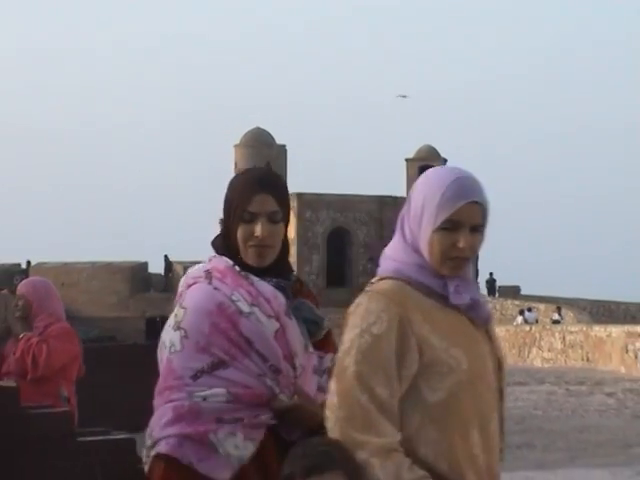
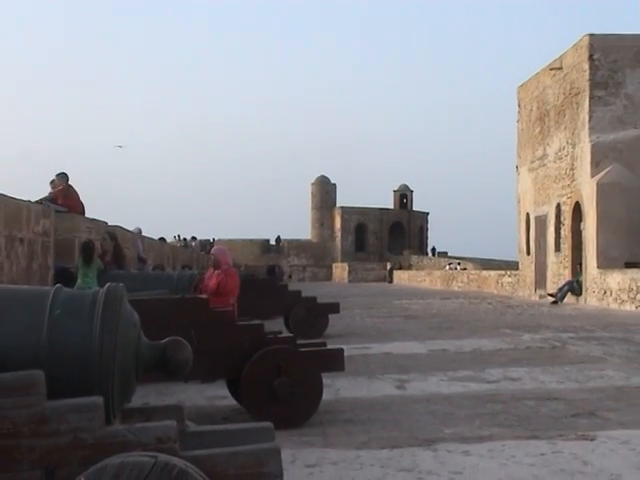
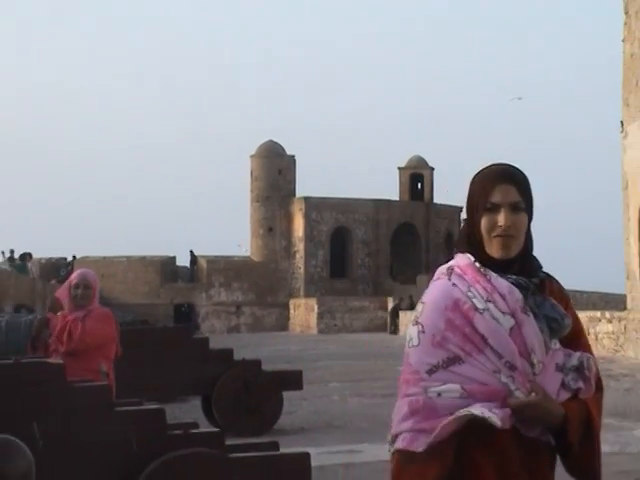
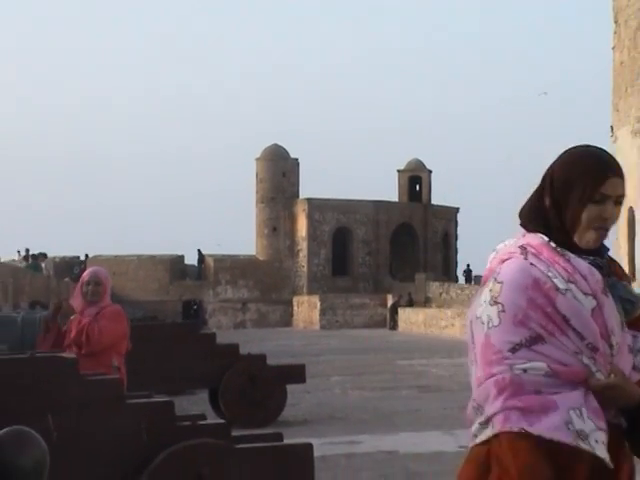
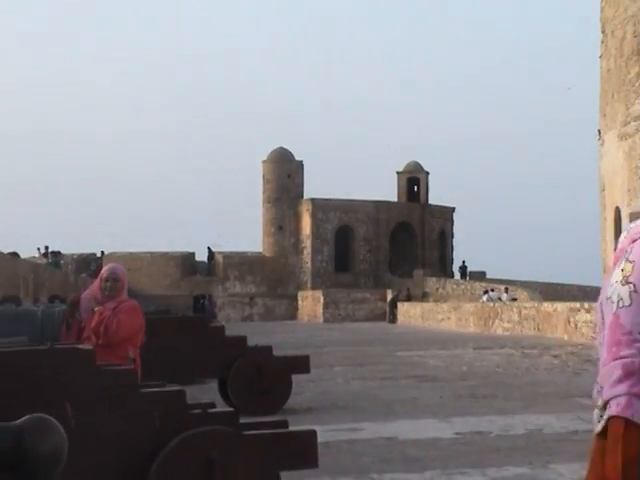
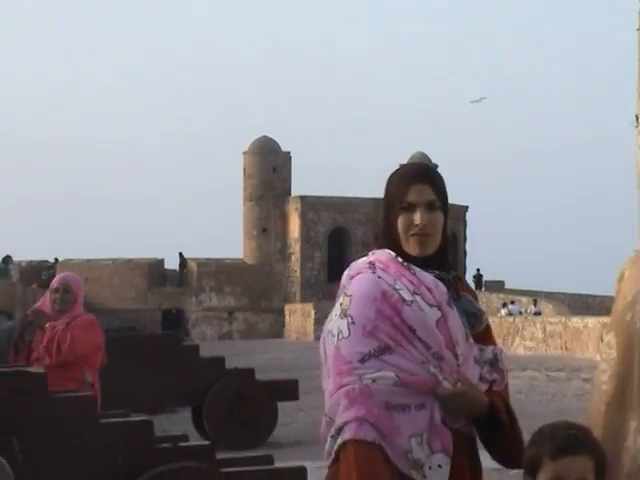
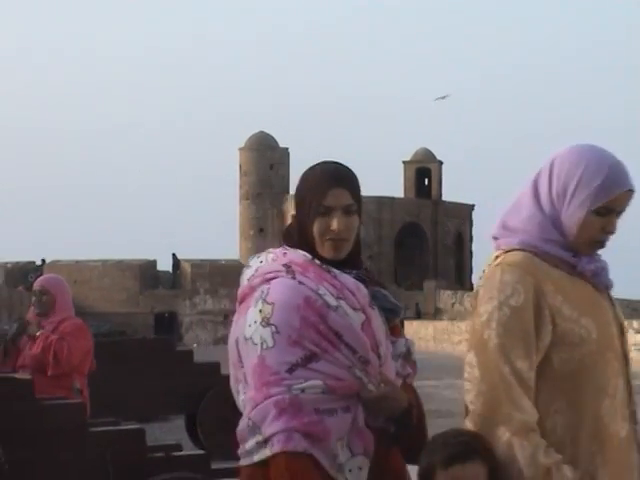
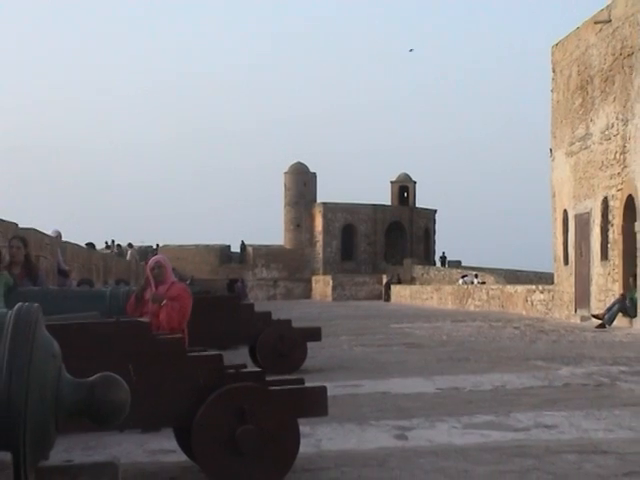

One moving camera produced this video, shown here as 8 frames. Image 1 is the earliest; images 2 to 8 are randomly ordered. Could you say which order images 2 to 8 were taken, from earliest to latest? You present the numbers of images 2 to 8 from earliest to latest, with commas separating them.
7, 6, 3, 4, 5, 8, 2
